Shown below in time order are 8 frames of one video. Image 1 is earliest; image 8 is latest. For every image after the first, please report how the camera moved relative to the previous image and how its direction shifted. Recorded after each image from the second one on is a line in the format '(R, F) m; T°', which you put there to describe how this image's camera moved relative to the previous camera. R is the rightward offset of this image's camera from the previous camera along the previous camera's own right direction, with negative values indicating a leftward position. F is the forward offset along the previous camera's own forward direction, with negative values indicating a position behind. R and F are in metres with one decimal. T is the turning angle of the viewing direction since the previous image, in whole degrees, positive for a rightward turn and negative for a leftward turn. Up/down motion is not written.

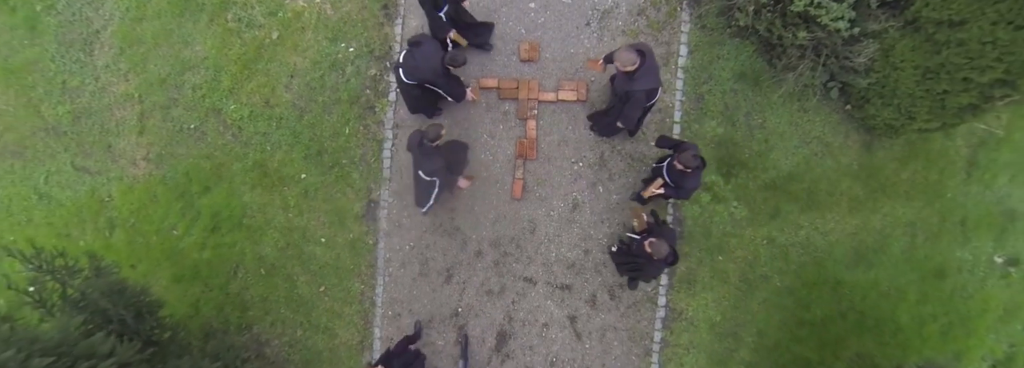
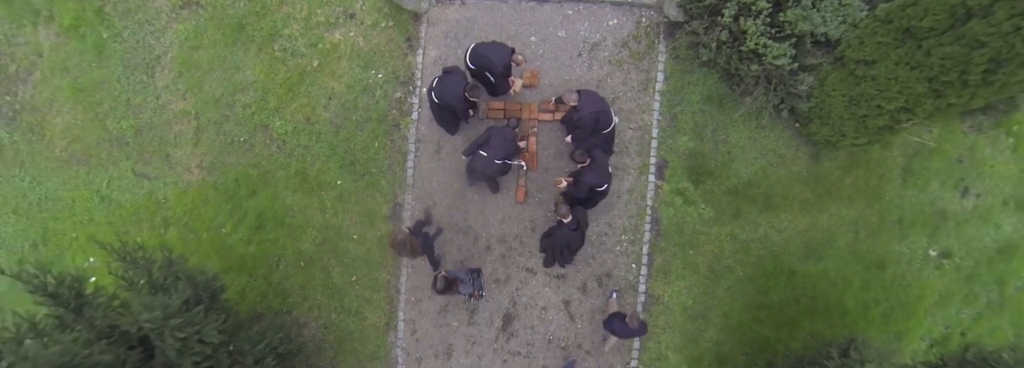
(0.0, -1.0) m; 0°
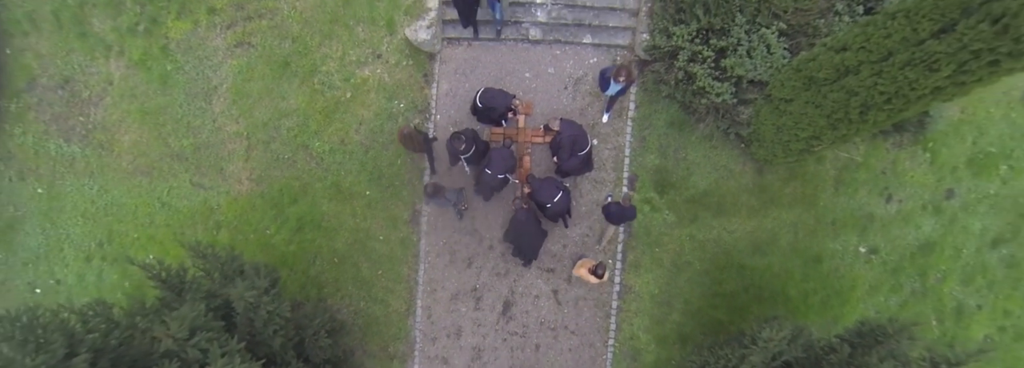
(+0.1, -1.3) m; 0°
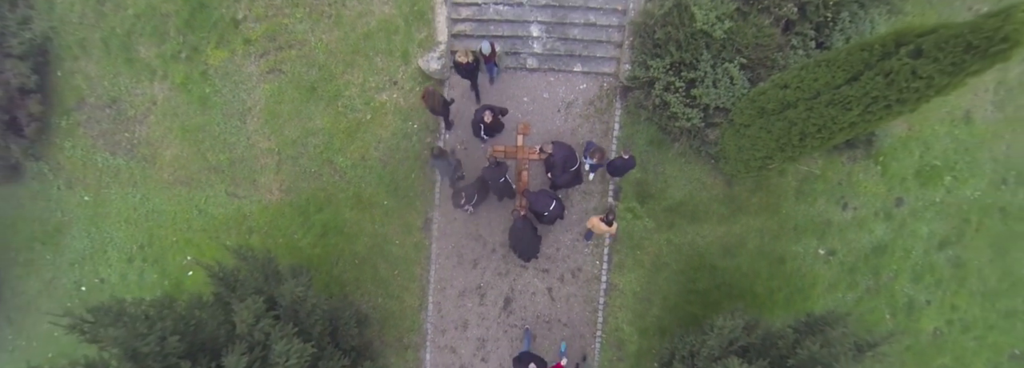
(0.0, -1.1) m; 0°
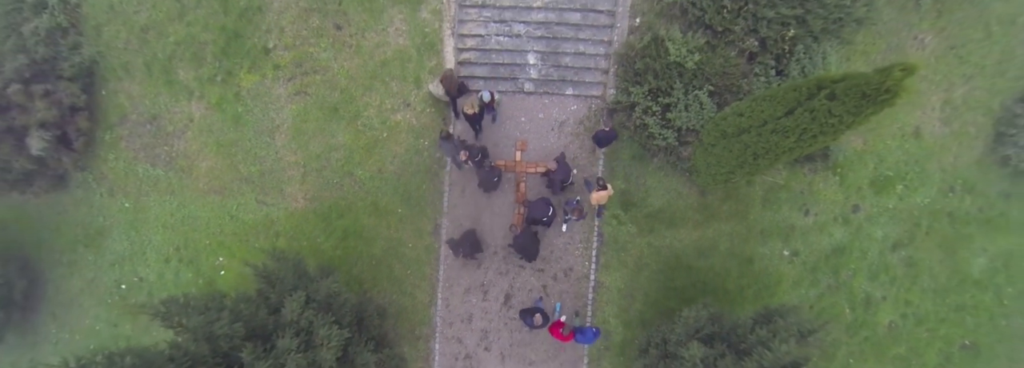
(0.0, -1.2) m; 0°
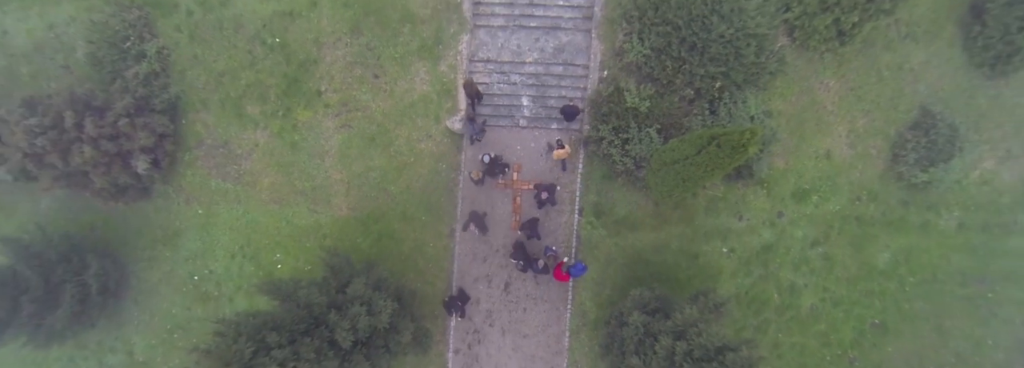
(+0.2, -2.9) m; -1°
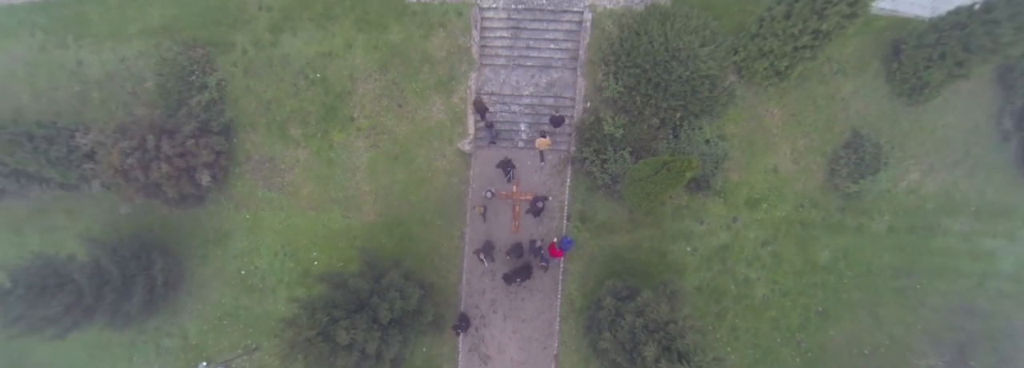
(+0.1, -2.7) m; 0°
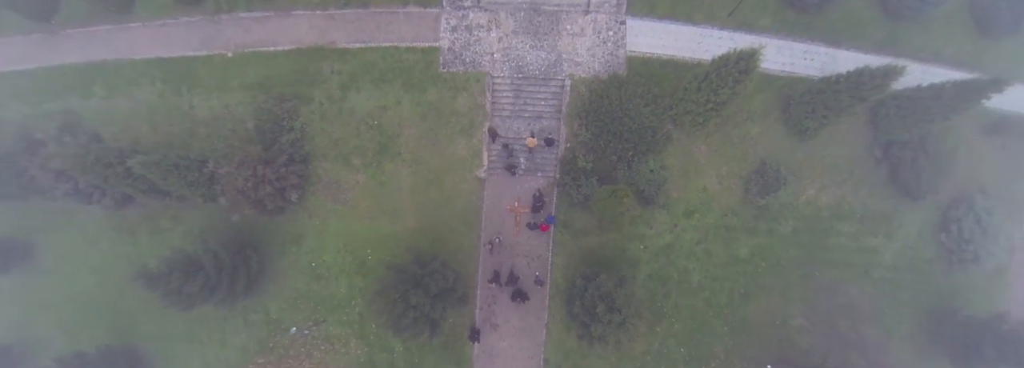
(+0.1, -6.2) m; -1°
